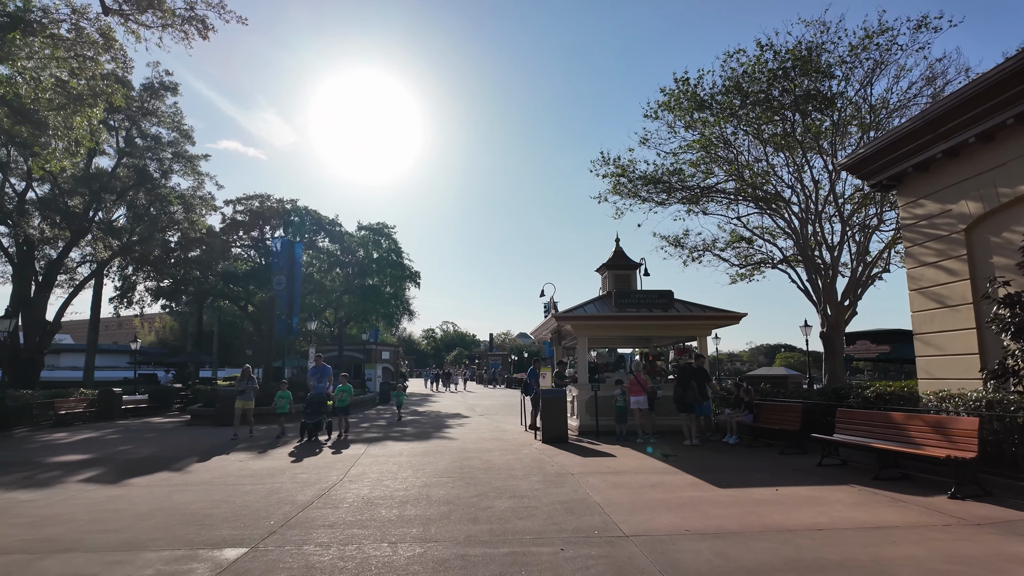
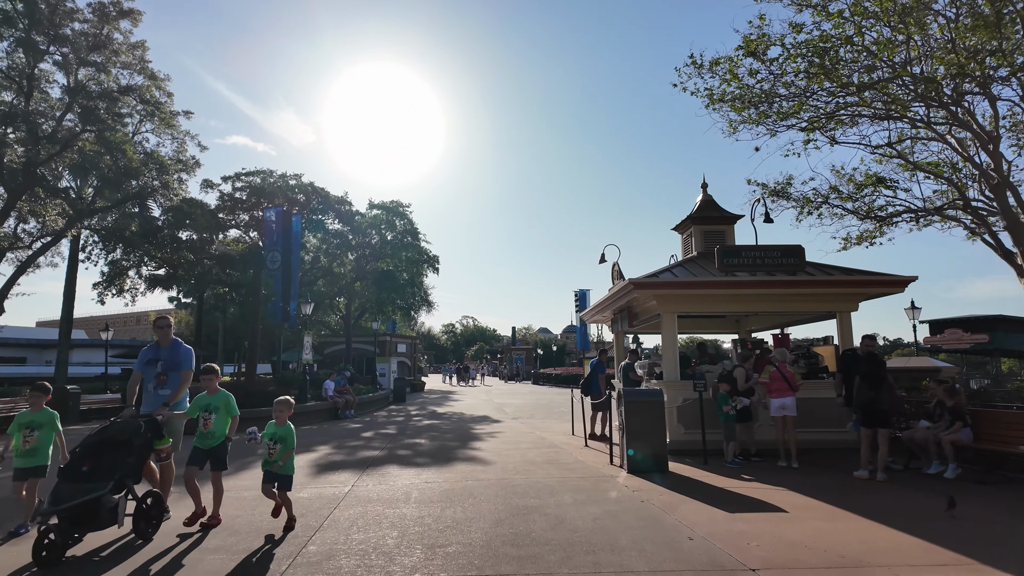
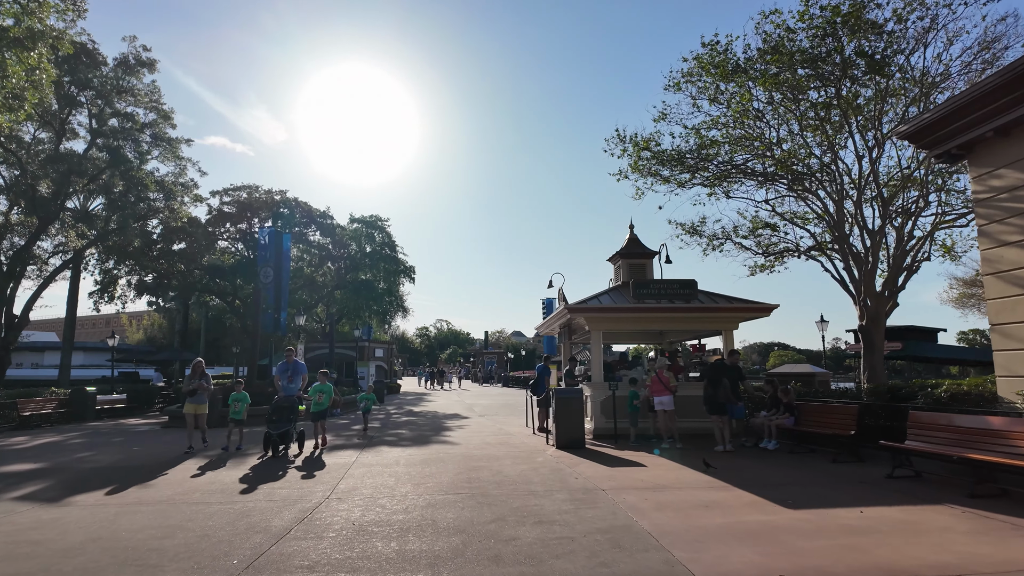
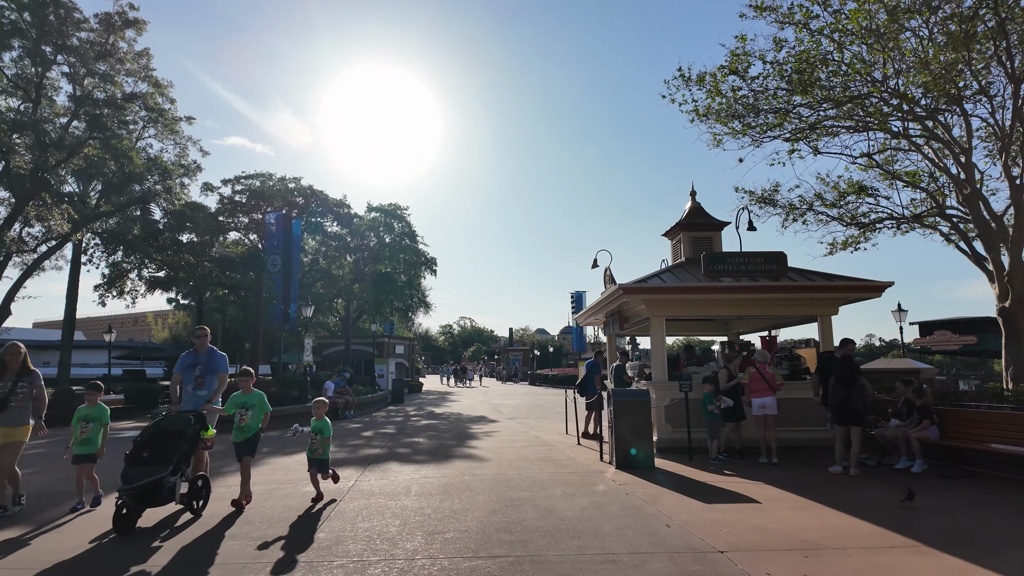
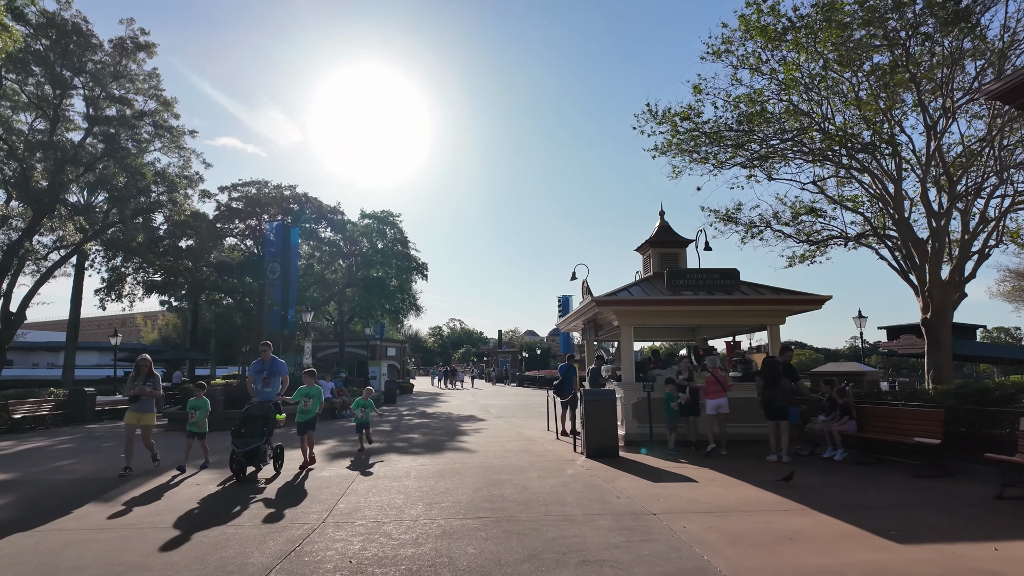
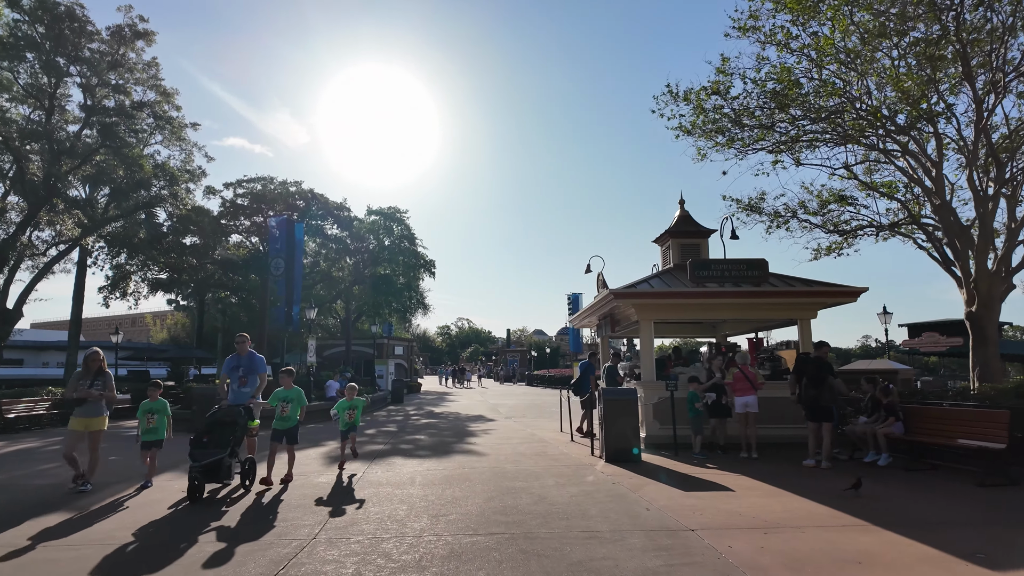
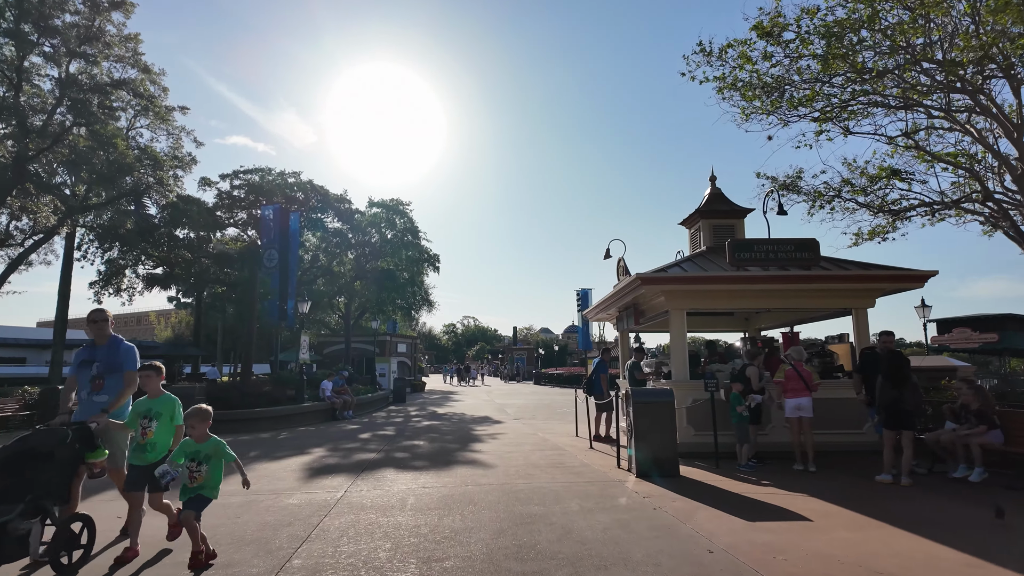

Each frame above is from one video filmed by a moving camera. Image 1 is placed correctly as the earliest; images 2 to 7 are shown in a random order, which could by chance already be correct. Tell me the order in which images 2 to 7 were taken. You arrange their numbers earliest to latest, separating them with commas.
3, 5, 6, 4, 2, 7
